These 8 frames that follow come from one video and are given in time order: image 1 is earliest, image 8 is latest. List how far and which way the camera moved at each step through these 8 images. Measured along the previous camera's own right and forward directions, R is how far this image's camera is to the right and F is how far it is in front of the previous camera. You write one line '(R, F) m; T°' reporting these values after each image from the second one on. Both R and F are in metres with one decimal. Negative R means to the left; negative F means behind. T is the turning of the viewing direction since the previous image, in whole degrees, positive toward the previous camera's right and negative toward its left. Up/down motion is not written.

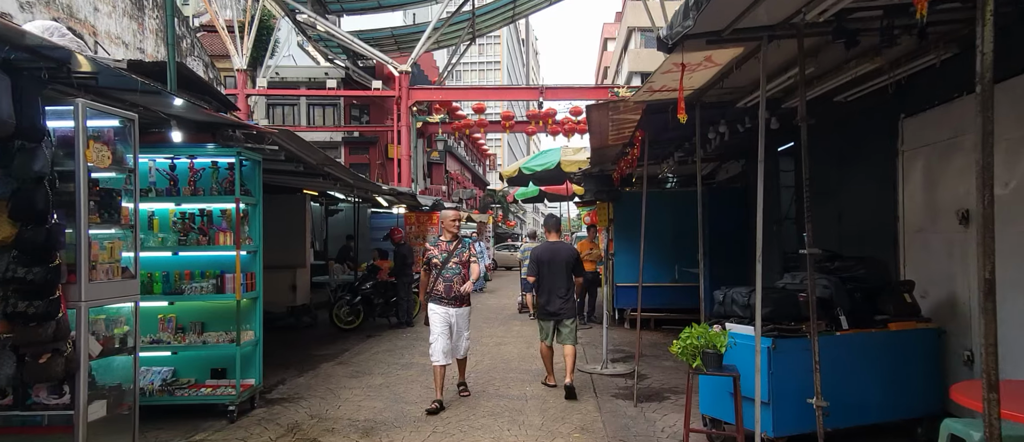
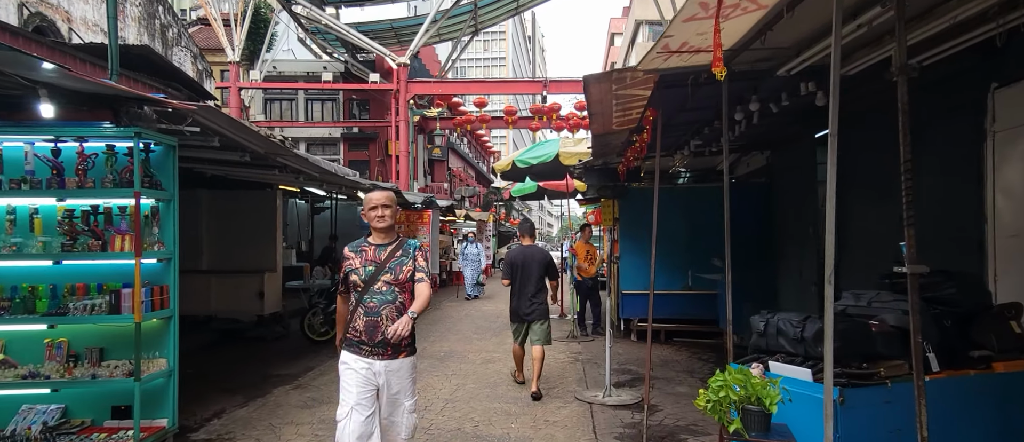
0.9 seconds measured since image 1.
(+0.2, +1.0) m; -1°
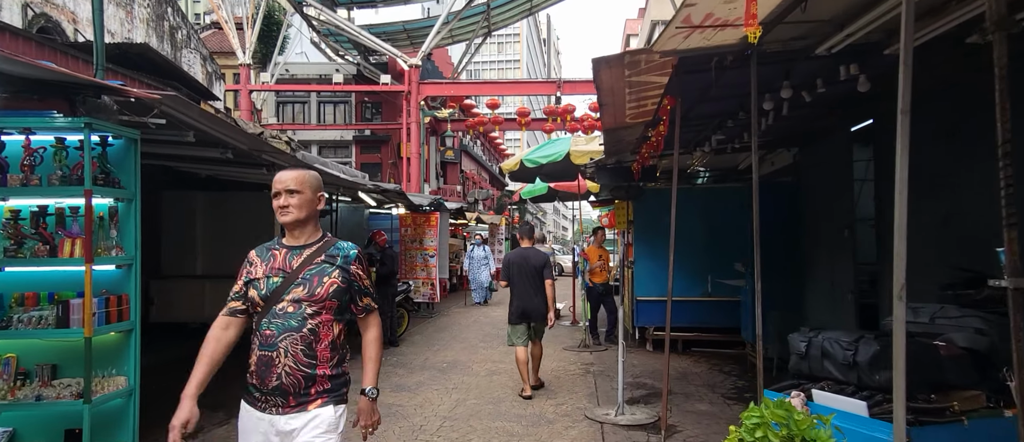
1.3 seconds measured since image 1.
(+0.1, +0.4) m; -1°
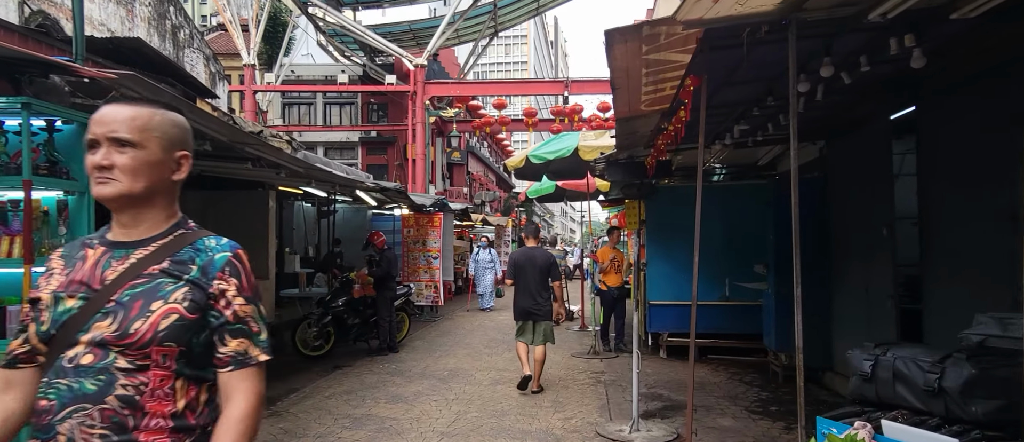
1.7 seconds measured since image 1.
(0.0, +0.4) m; -1°
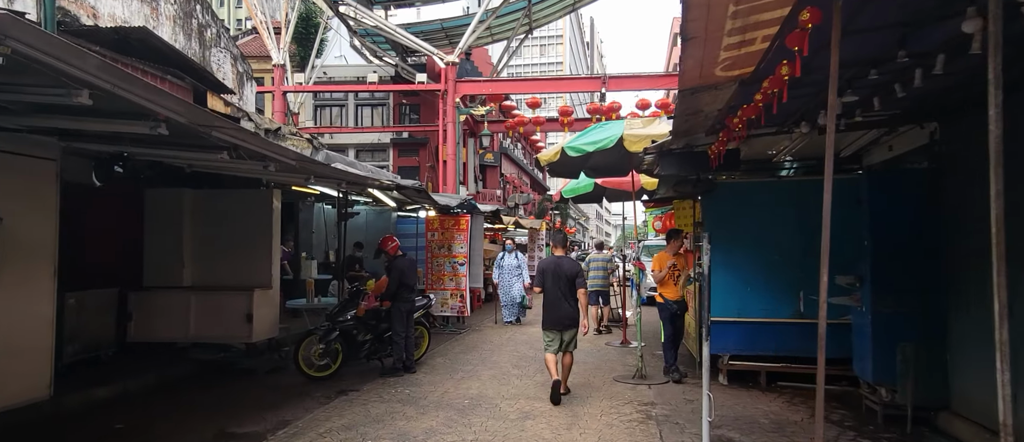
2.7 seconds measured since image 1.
(0.0, +1.0) m; -3°
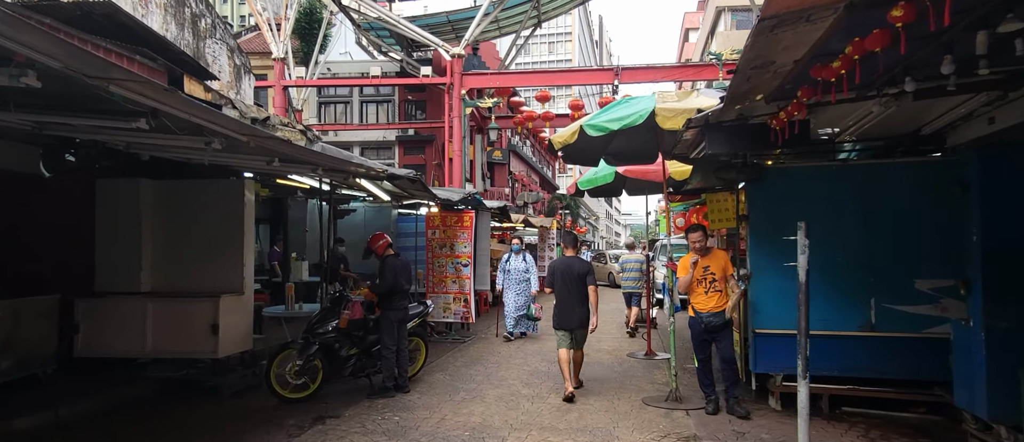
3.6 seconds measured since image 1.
(0.0, +1.0) m; -1°
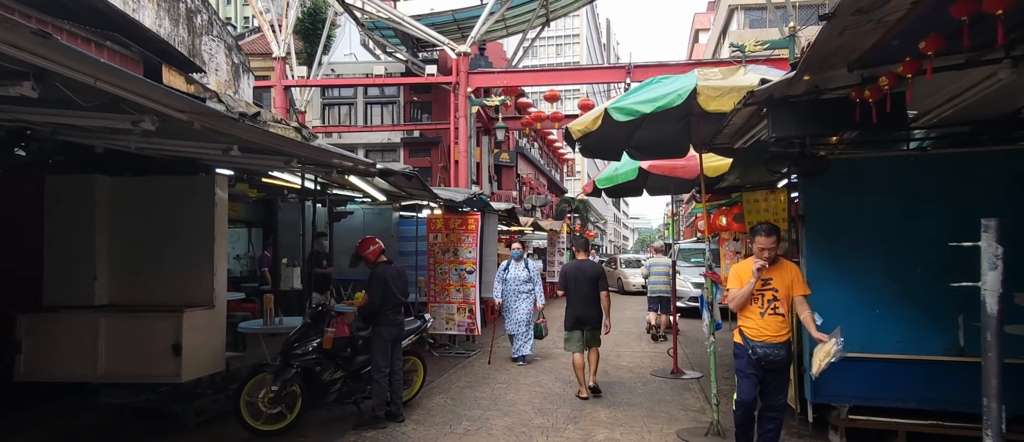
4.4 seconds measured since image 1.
(0.0, +0.8) m; -1°
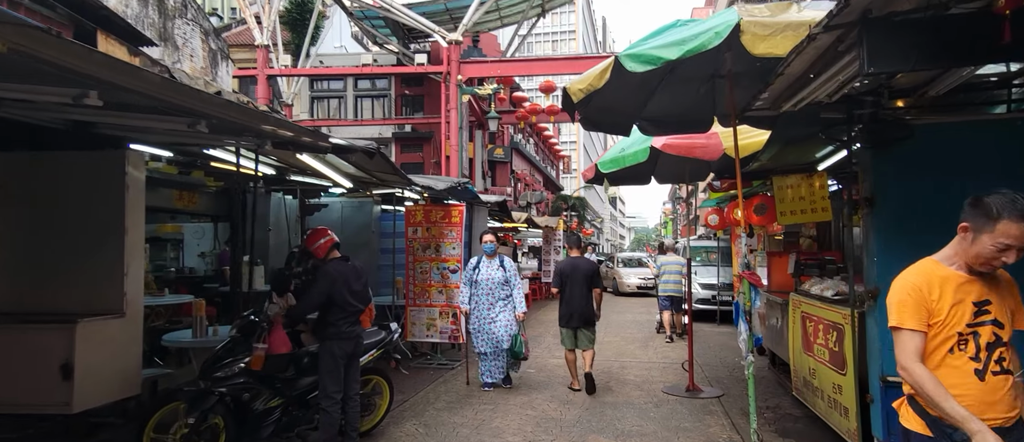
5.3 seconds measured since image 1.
(+0.1, +1.0) m; 0°
